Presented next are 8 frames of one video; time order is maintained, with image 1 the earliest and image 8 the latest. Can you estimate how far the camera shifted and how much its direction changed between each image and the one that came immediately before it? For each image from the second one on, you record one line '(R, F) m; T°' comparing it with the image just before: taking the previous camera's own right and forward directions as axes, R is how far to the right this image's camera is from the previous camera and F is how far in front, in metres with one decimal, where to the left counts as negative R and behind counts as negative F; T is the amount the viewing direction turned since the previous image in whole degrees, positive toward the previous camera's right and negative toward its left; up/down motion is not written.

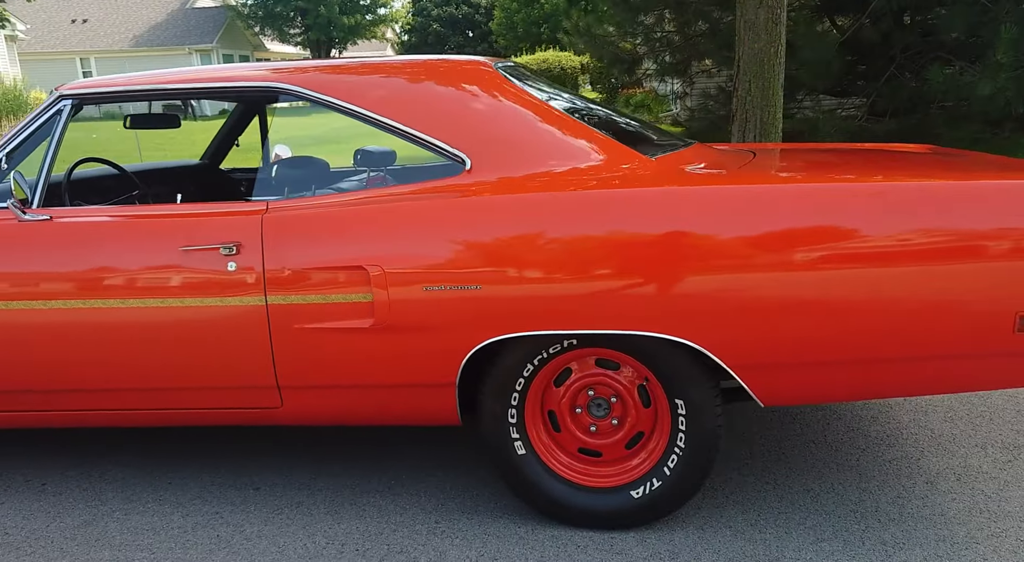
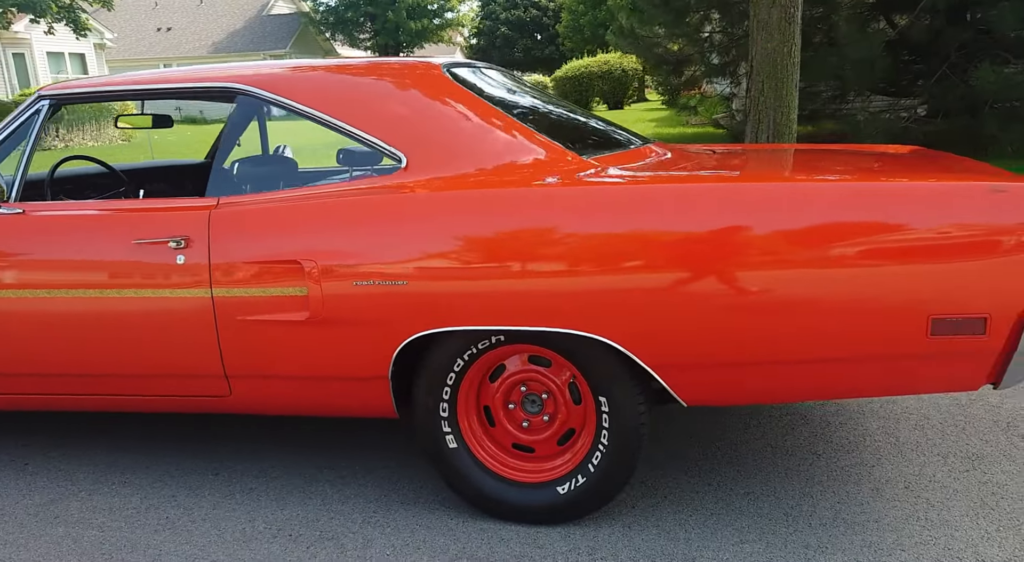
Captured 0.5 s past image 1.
(+0.4, 0.0) m; -4°
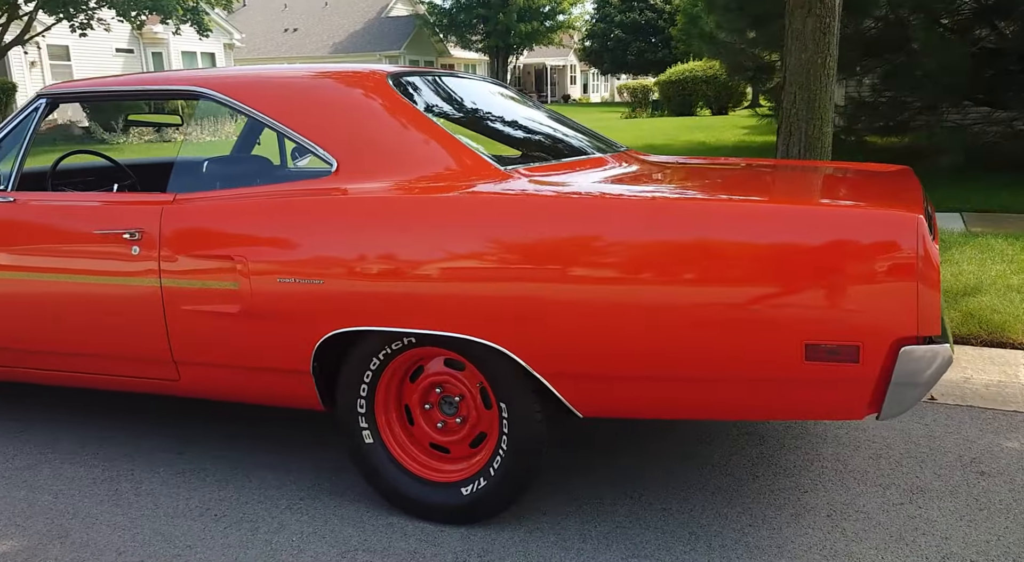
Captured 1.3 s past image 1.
(+0.6, 0.0) m; -7°
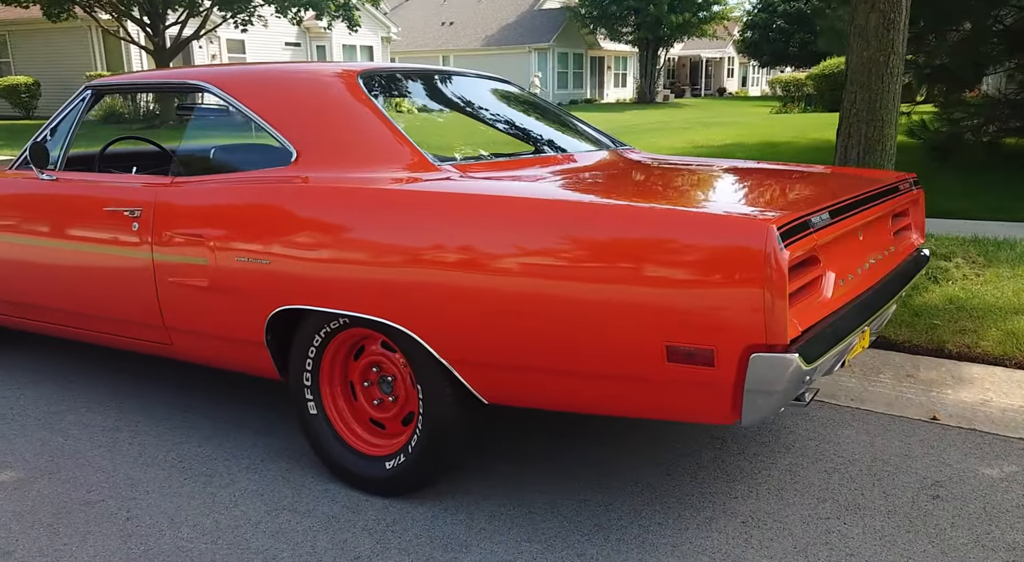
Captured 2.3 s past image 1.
(+0.8, -0.1) m; -10°
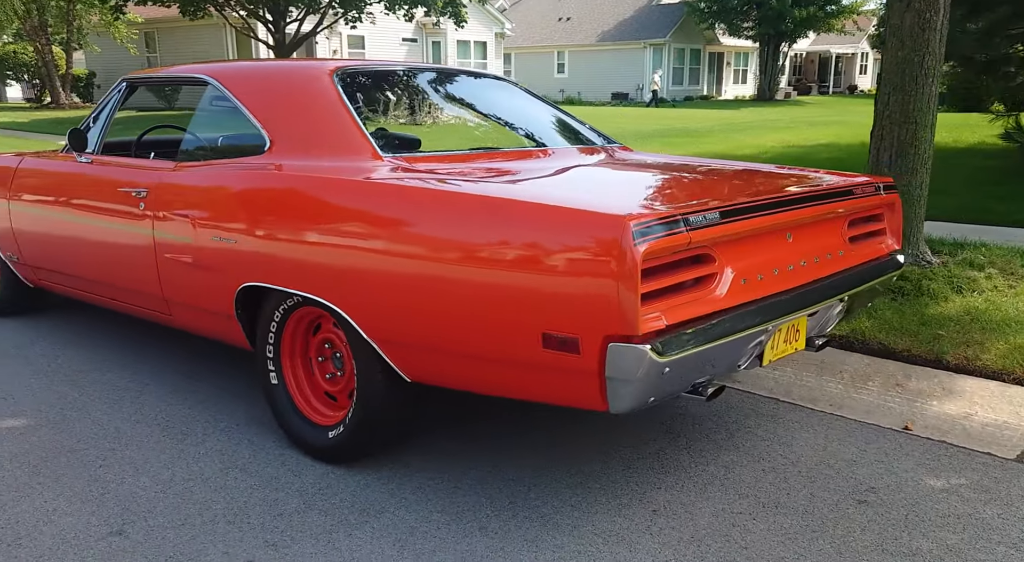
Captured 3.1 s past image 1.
(+0.6, -0.1) m; -7°
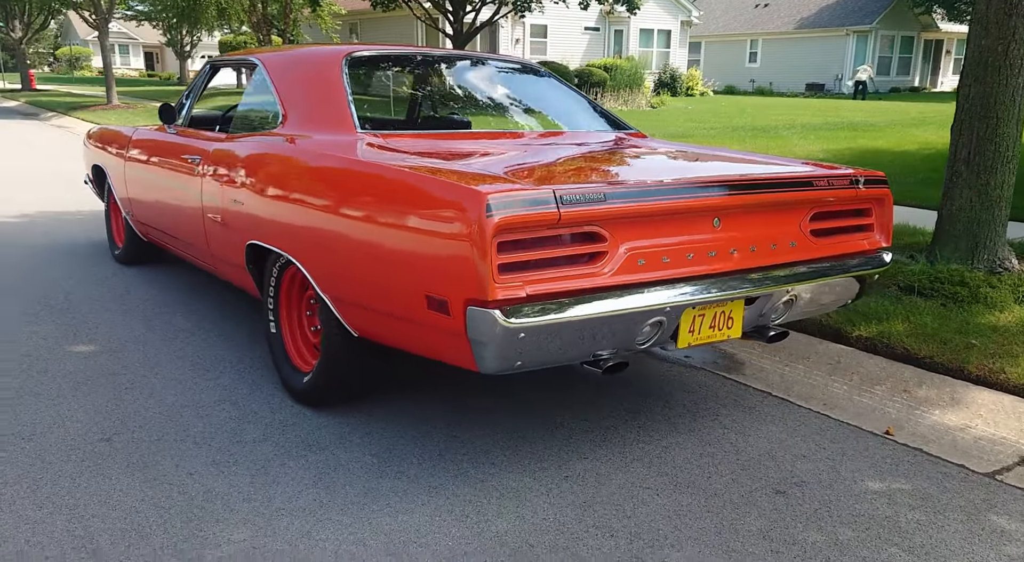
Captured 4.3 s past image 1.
(+0.9, -0.1) m; -12°
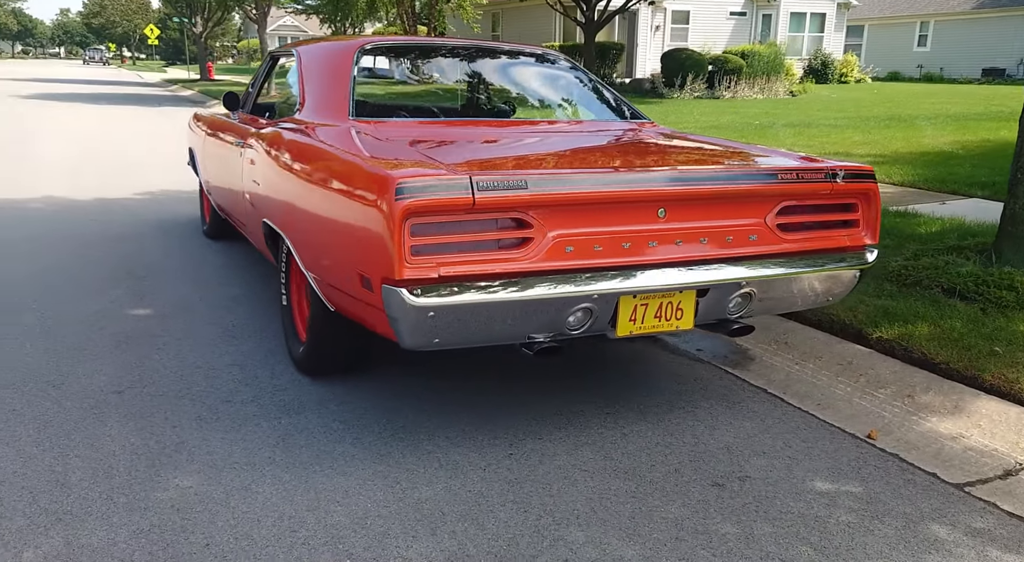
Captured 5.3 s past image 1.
(+0.7, -0.1) m; -9°
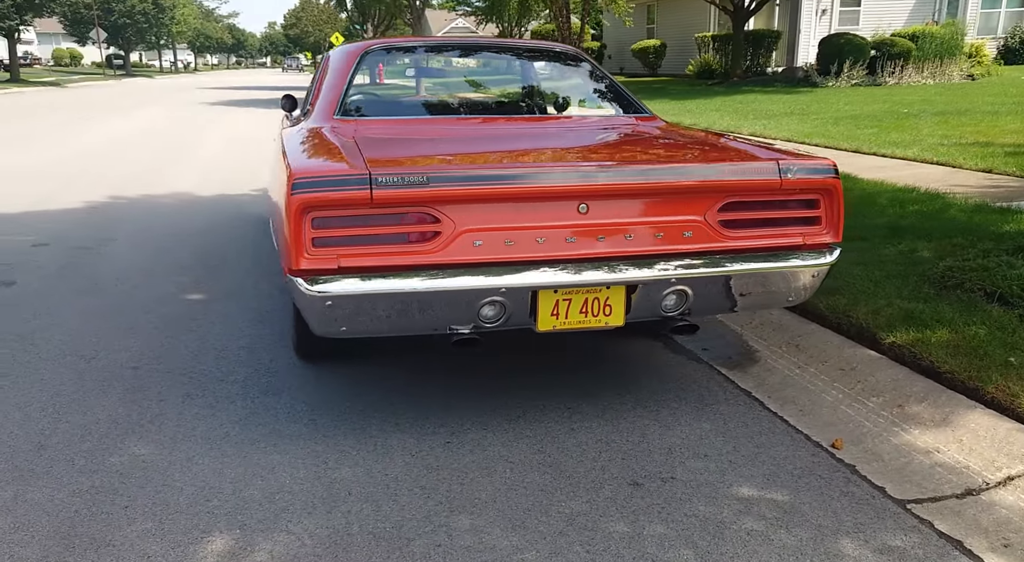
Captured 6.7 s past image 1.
(+0.8, 0.0) m; -11°
